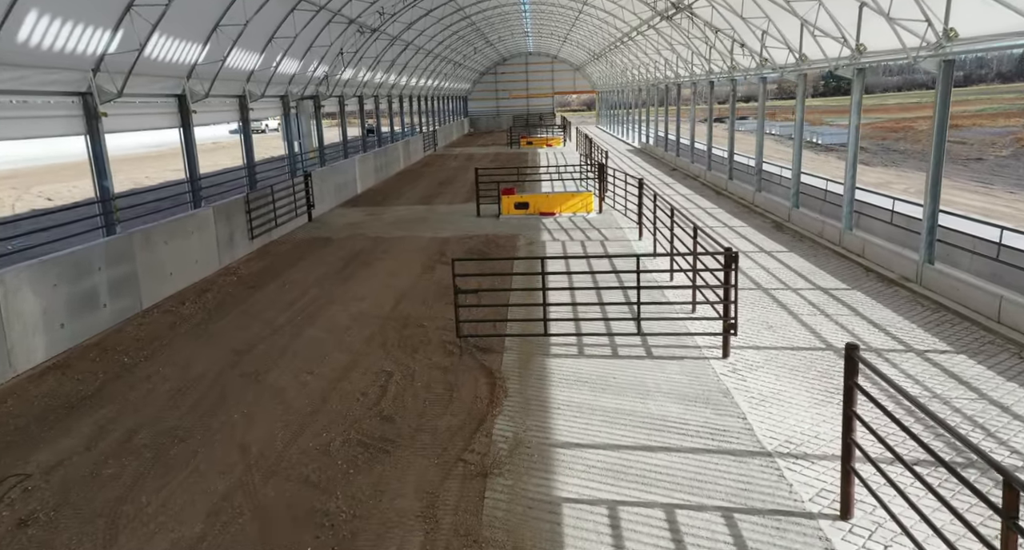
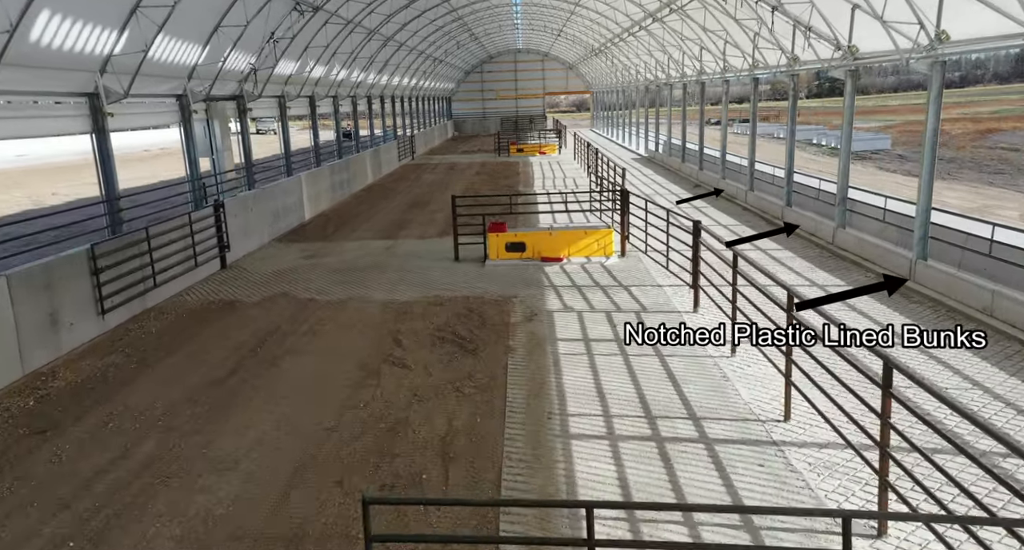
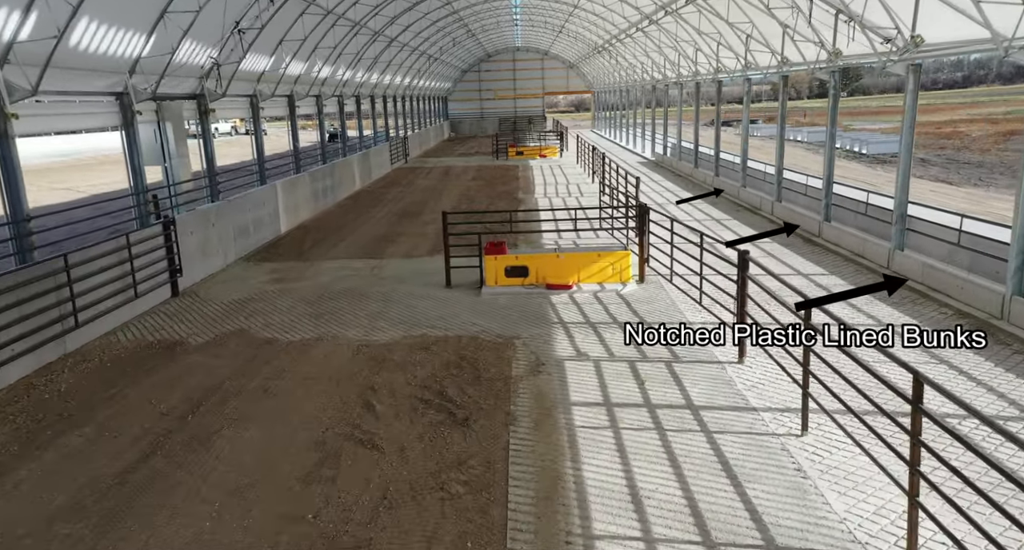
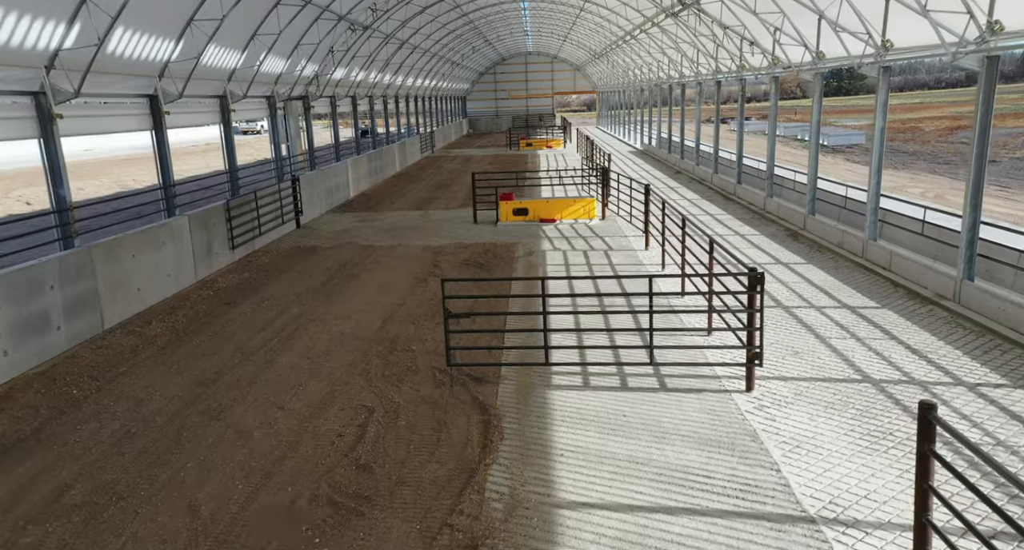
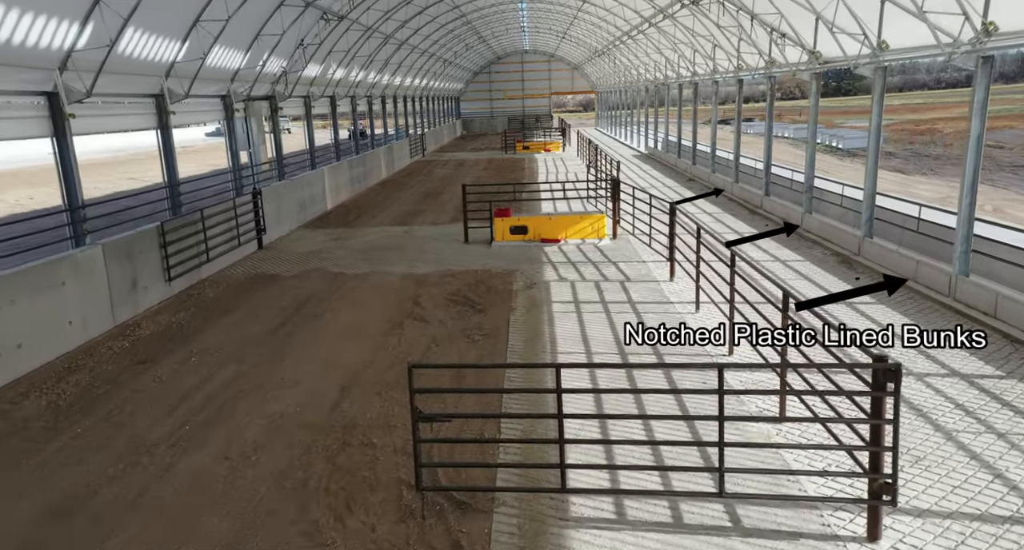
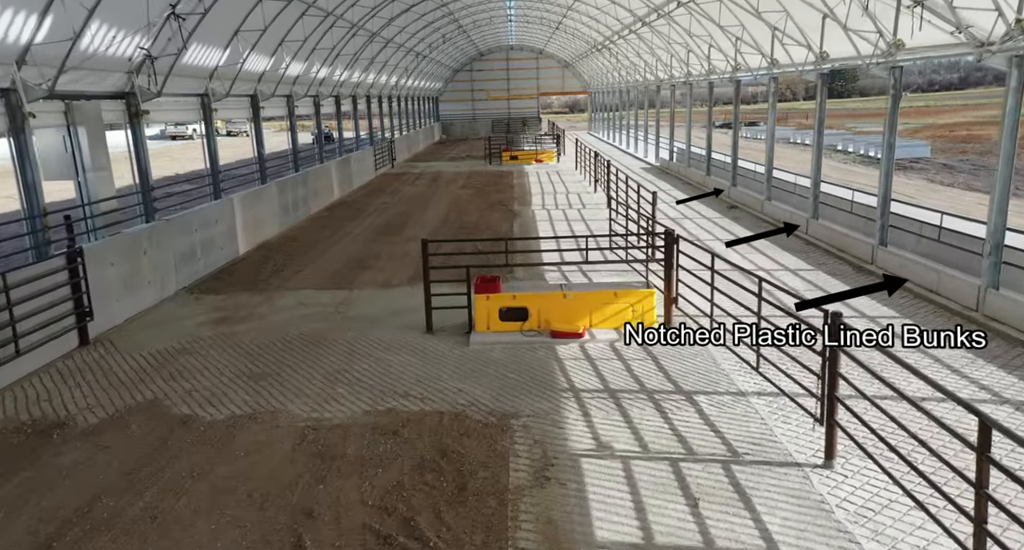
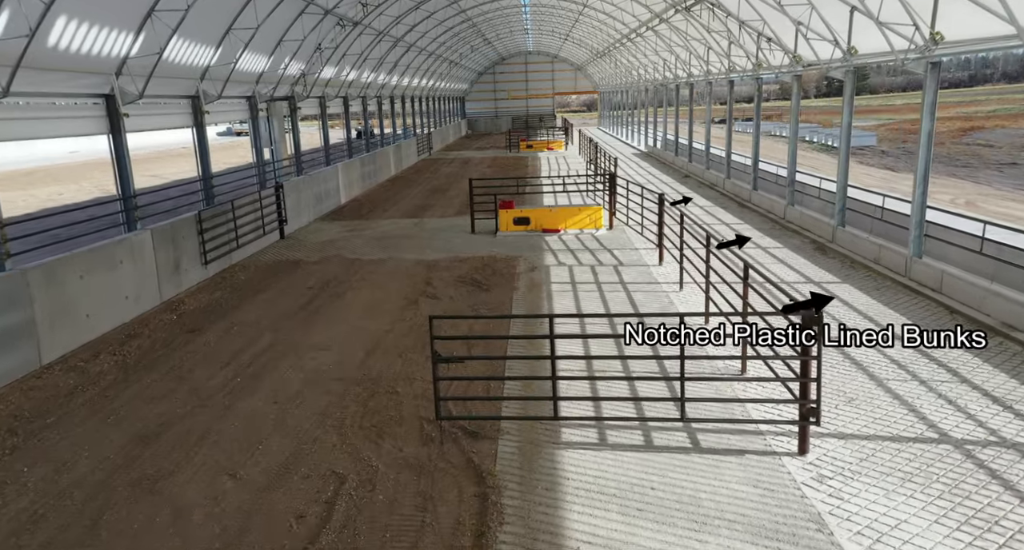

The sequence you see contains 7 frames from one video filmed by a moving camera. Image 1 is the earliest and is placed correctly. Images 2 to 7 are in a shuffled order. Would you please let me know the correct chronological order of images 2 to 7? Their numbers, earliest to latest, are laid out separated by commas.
4, 7, 5, 2, 3, 6
